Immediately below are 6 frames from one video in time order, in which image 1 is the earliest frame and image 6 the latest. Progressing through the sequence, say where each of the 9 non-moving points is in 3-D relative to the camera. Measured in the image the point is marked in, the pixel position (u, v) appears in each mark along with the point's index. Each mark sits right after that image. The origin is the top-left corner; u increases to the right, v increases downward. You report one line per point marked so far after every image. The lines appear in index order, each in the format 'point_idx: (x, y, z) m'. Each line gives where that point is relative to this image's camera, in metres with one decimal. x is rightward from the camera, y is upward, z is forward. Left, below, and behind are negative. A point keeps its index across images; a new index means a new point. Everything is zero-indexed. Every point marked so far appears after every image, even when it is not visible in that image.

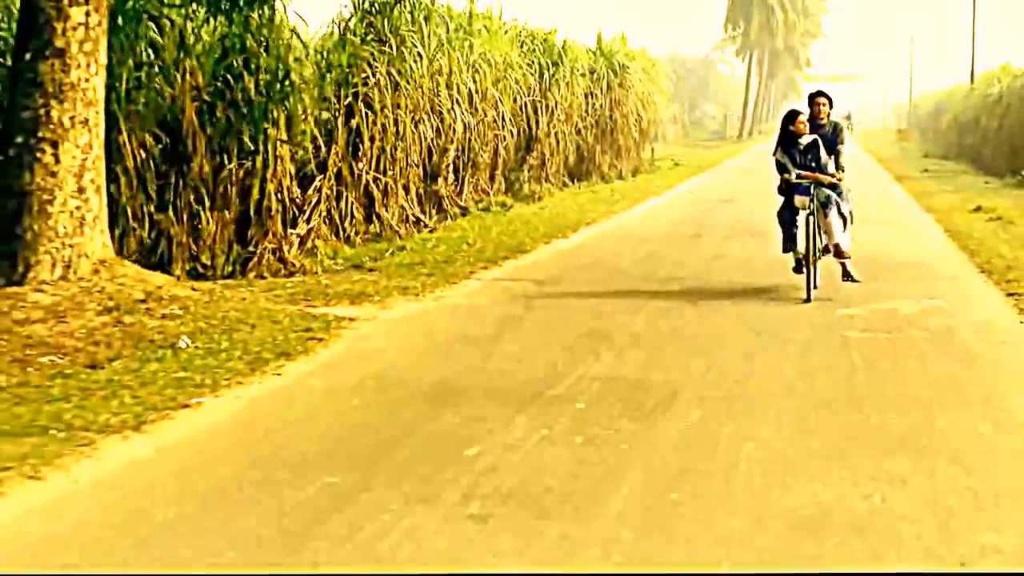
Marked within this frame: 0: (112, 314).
0: (-3.1, -0.2, +9.3) m
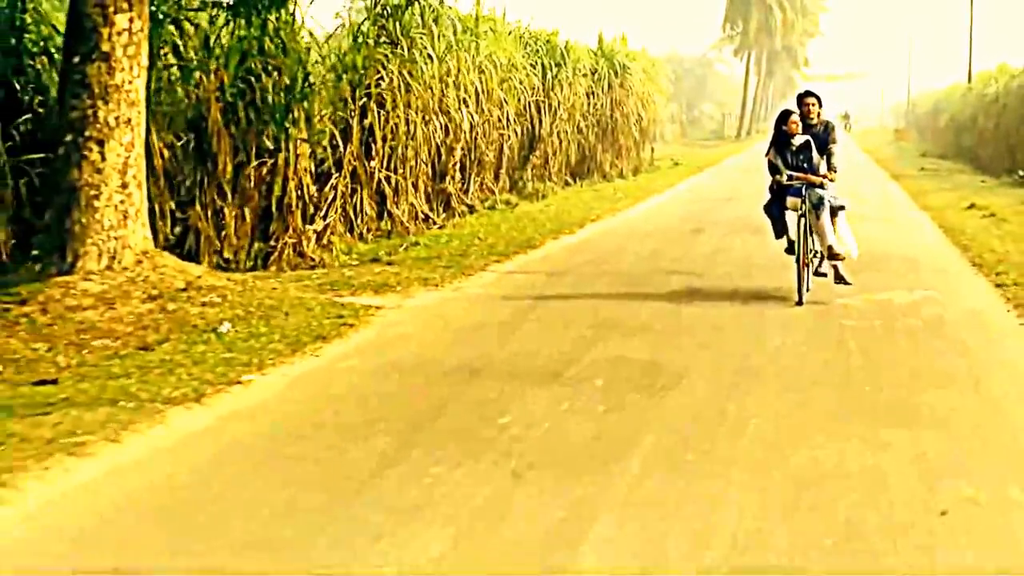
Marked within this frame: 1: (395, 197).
0: (-2.9, -0.1, +9.9) m
1: (-1.8, +1.4, +18.4) m
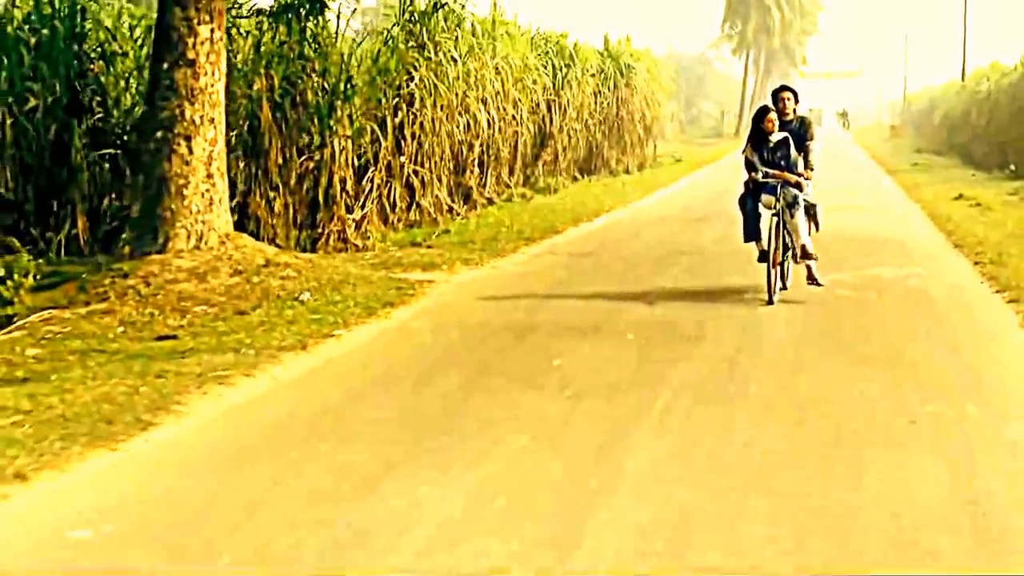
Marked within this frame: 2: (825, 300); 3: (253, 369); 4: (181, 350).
0: (-2.6, +0.1, +11.4) m
1: (-1.5, +1.7, +19.9) m
2: (+2.9, -0.1, +11.1) m
3: (-1.7, -0.6, +8.1) m
4: (-2.4, -0.5, +8.7) m
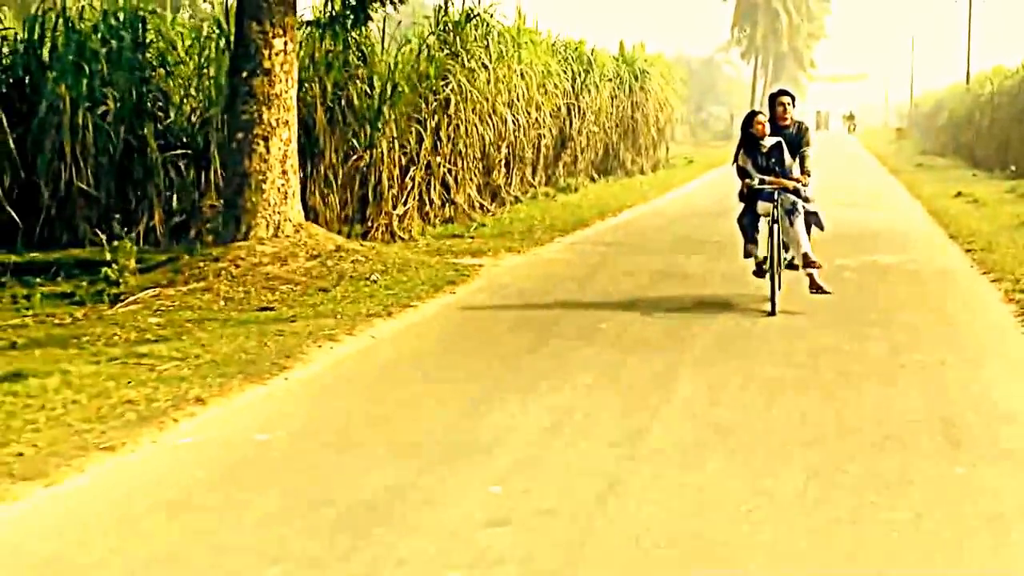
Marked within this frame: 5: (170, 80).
0: (-2.1, +0.3, +12.9) m
1: (-1.0, +1.8, +21.4) m
2: (+3.4, +0.1, +12.6) m
3: (-1.3, -0.4, +9.6) m
4: (-2.0, -0.3, +10.3) m
5: (-5.3, +3.1, +17.8) m
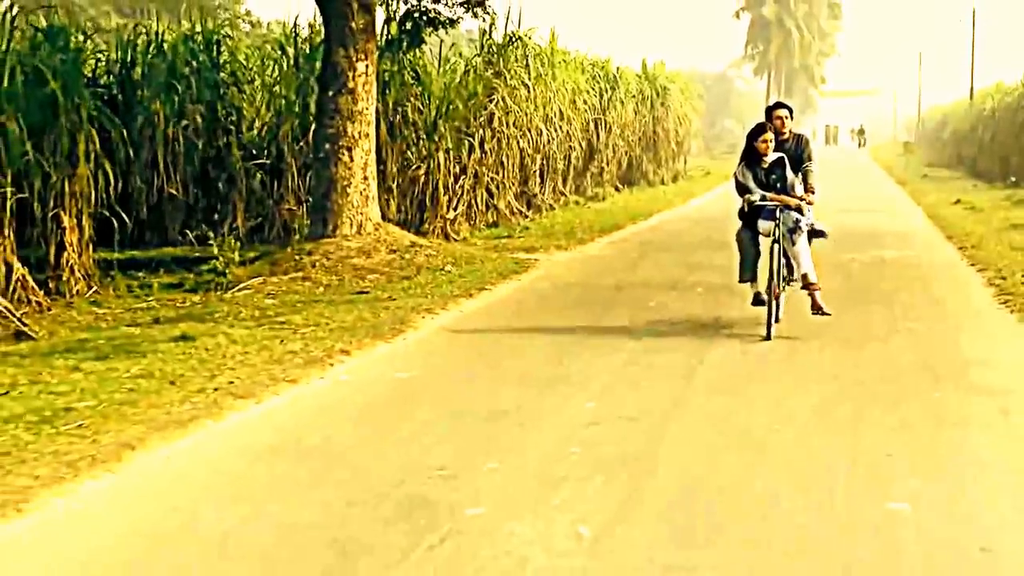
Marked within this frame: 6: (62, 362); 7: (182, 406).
0: (-1.5, +0.4, +15.0) m
1: (-0.3, +1.8, +23.5) m
2: (+4.0, +0.2, +14.6) m
3: (-0.7, -0.2, +11.6) m
4: (-1.4, -0.1, +12.3) m
5: (-4.6, +3.2, +19.8) m
6: (-3.6, -0.6, +9.6) m
7: (-2.1, -0.7, +7.5) m
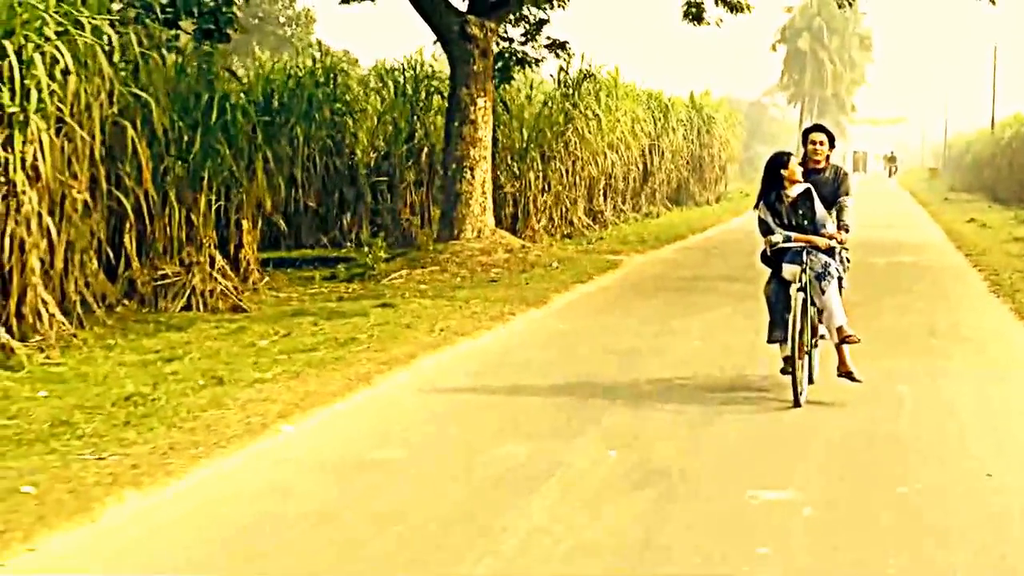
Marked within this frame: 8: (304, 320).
0: (0.0, +0.5, +18.6) m
1: (+1.4, +1.8, +27.1) m
2: (+5.4, +0.2, +18.1) m
3: (+0.7, 0.0, +15.3) m
4: (0.0, +0.1, +15.9) m
5: (-3.0, +3.3, +23.6) m
6: (-2.3, -0.4, +13.3) m
7: (-0.8, -0.5, +11.1) m
8: (-2.4, -0.4, +13.5) m
